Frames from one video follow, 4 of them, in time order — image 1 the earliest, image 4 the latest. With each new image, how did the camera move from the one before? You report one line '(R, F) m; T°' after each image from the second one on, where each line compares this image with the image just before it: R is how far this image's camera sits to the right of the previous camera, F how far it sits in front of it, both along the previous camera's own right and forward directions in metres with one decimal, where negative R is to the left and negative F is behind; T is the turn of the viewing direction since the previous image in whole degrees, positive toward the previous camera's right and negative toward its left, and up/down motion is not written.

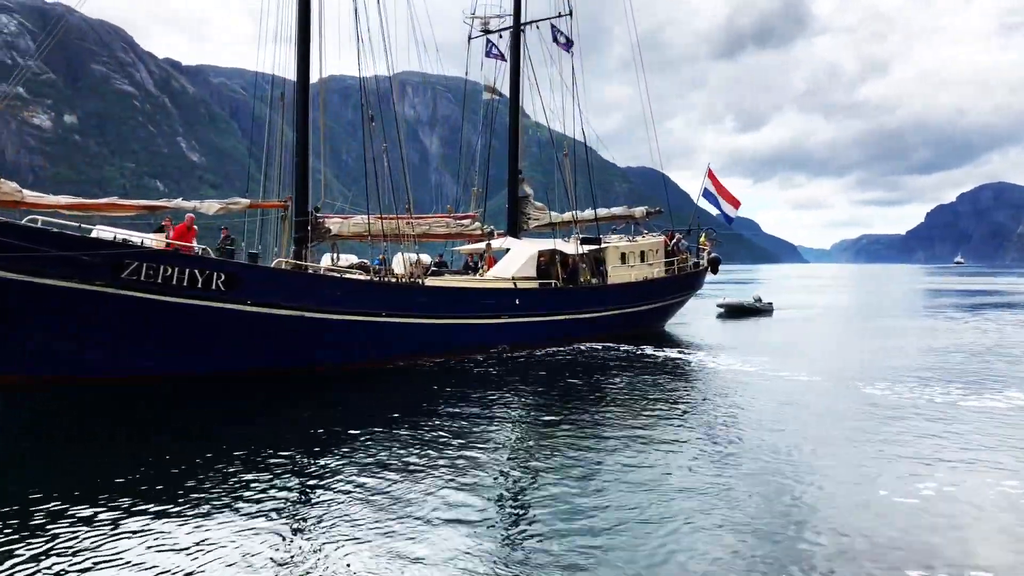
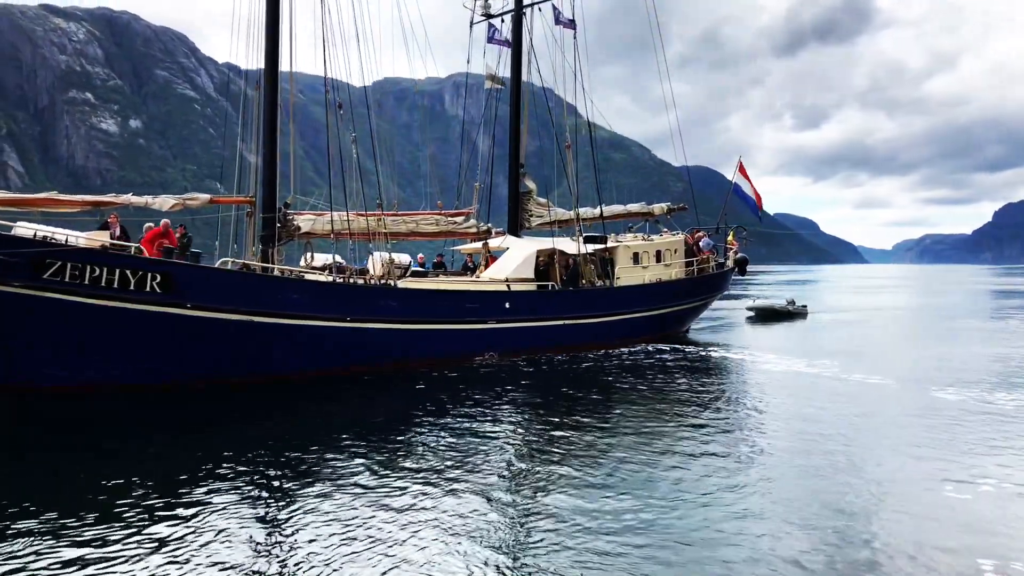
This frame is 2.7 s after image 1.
(+0.8, +0.8) m; -4°
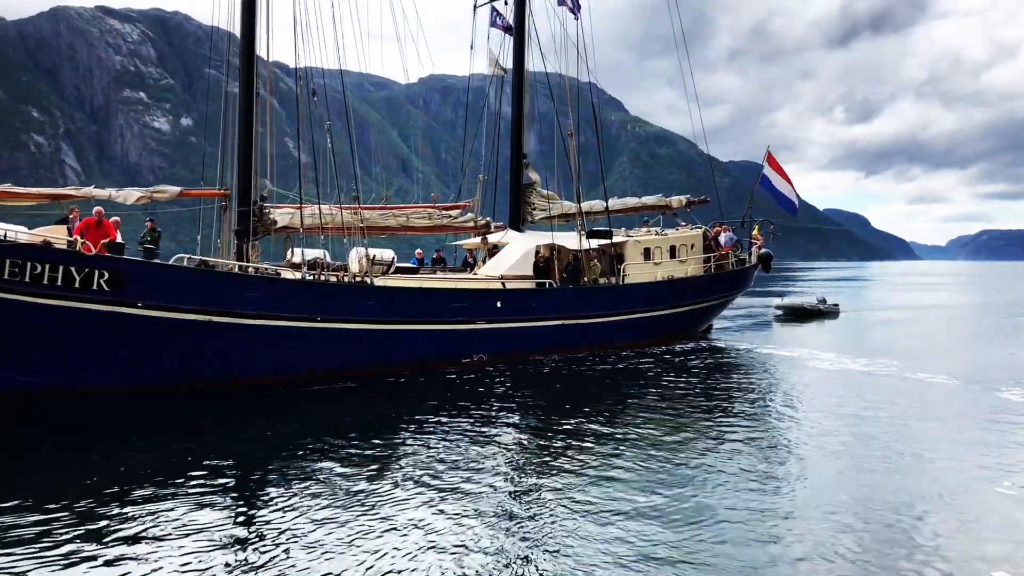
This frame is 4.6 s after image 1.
(+0.6, +0.6) m; -3°
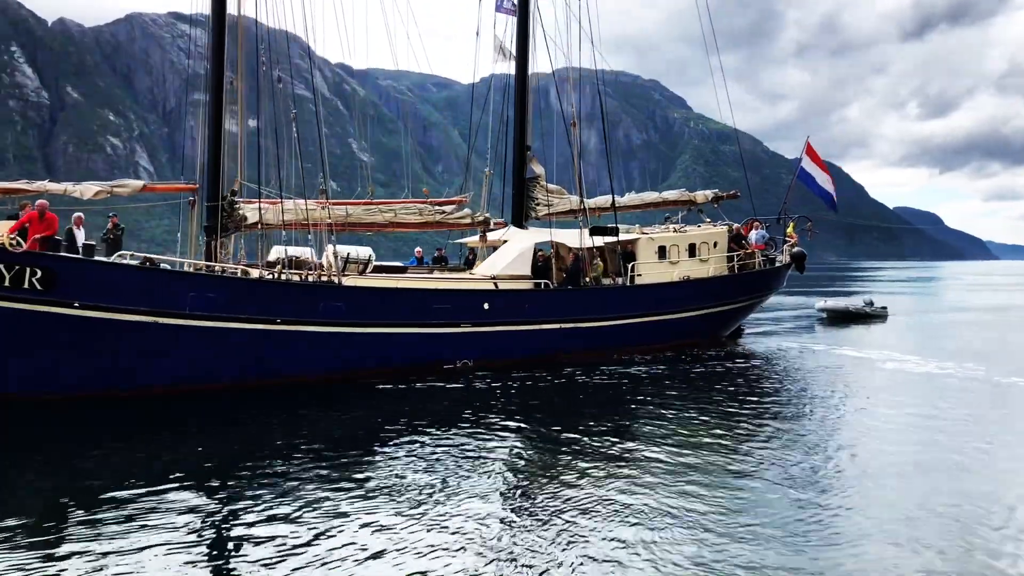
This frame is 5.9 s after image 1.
(+0.8, +0.7) m; -4°
